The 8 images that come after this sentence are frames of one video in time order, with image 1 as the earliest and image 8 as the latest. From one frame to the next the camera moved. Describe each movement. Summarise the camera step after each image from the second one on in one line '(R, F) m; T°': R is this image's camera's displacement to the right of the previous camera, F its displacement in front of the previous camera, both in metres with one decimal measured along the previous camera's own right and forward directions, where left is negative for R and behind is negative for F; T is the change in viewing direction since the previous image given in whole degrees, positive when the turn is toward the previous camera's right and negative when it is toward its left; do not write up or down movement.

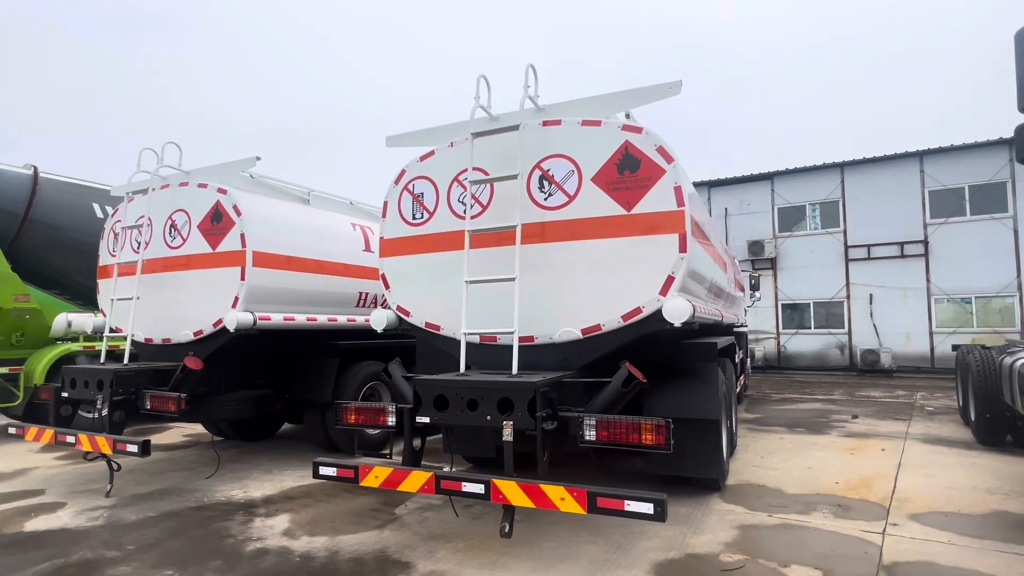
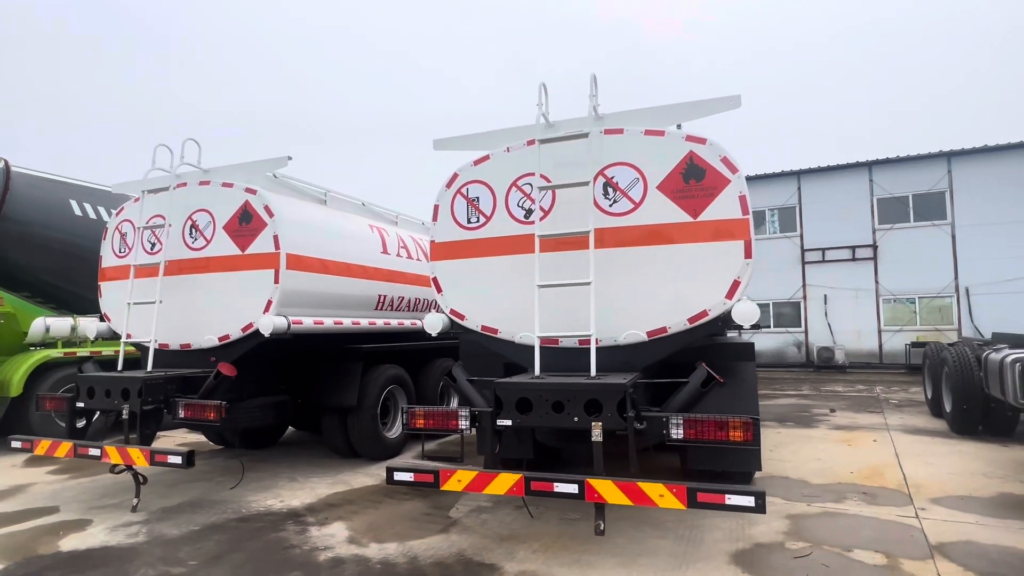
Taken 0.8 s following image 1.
(-0.9, 0.0) m; +6°
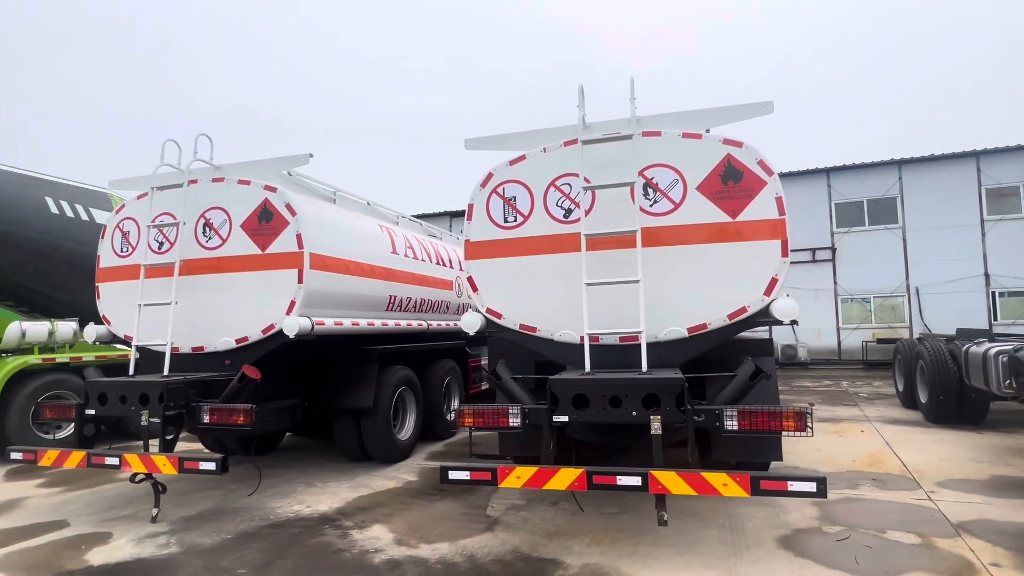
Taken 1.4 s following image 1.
(-0.7, 0.0) m; +5°
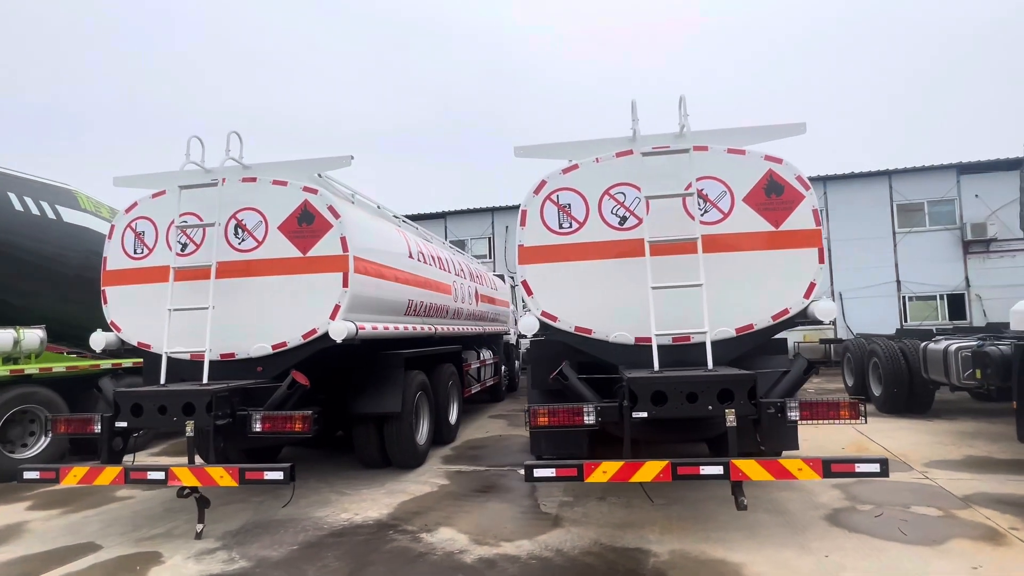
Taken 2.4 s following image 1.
(-1.1, -0.1) m; +8°
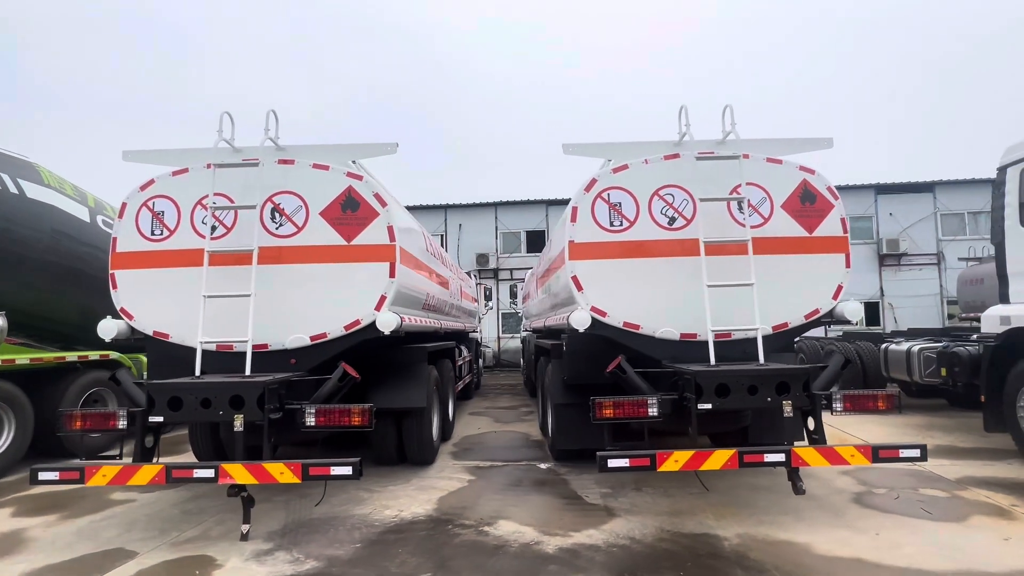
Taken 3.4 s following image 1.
(-1.1, 0.0) m; +8°
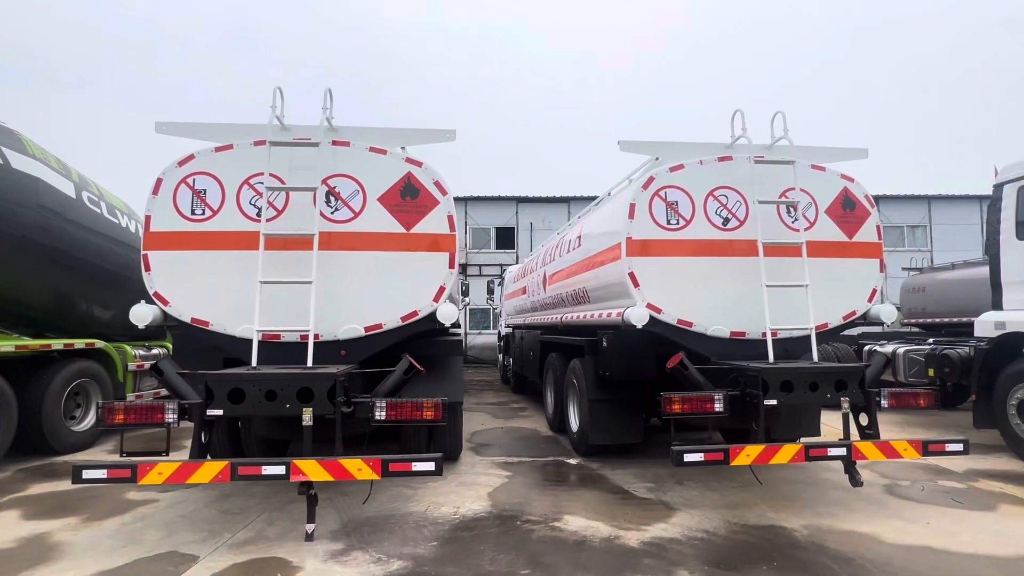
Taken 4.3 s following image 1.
(-1.0, +0.1) m; +6°
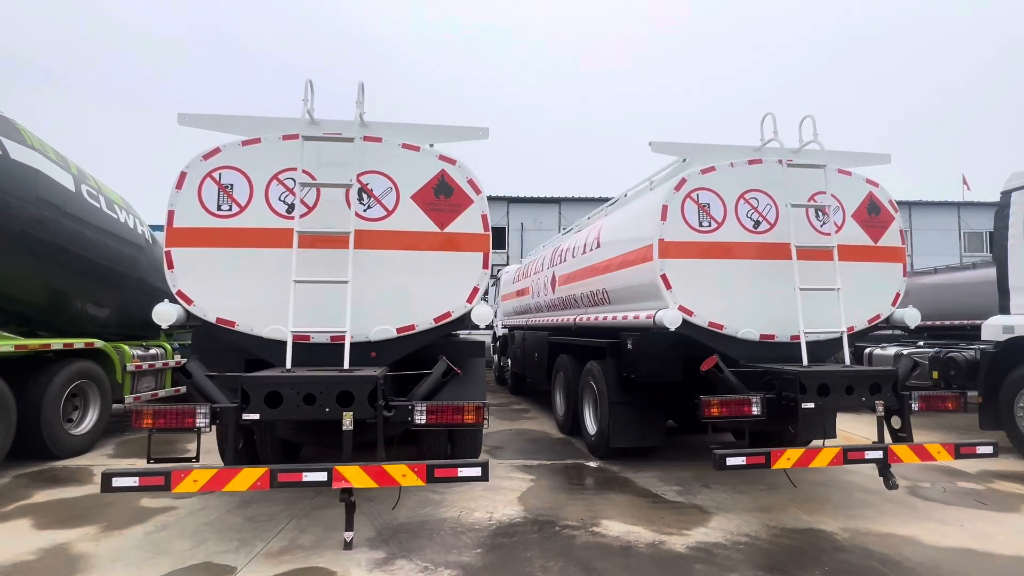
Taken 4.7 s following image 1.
(-0.5, +0.1) m; +2°
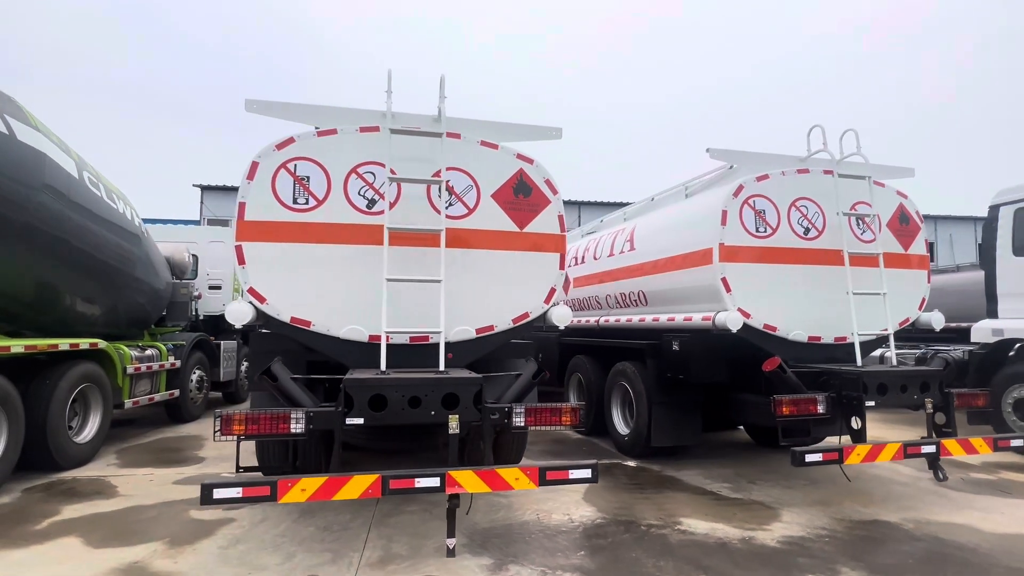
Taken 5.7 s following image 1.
(-1.1, +0.1) m; +6°
